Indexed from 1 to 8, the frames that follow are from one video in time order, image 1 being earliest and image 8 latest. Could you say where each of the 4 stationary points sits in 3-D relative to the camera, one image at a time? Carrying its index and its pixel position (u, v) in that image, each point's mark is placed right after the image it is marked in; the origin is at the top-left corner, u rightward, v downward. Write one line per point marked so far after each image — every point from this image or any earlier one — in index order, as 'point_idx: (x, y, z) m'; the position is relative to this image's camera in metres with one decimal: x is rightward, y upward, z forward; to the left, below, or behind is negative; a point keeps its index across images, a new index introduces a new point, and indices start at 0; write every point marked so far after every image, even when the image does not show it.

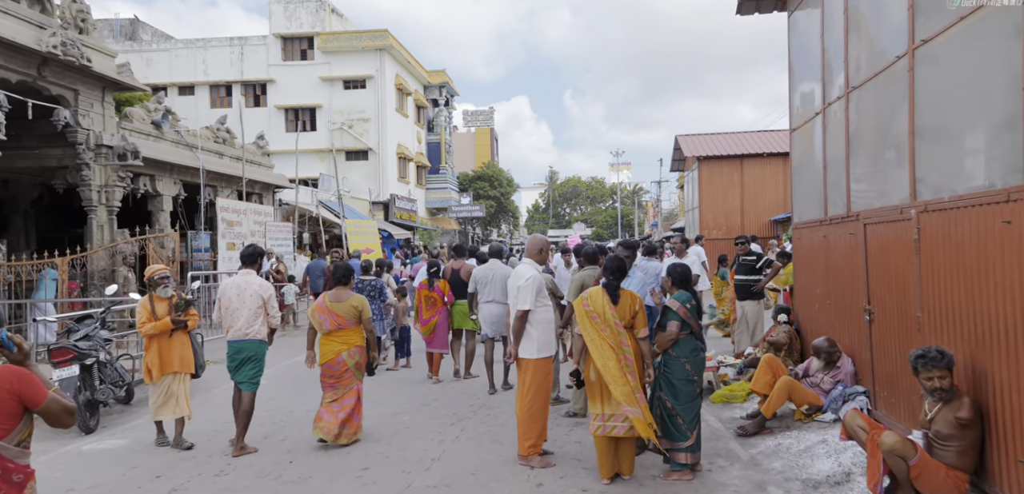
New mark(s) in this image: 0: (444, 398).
0: (-0.7, -1.6, +7.6) m
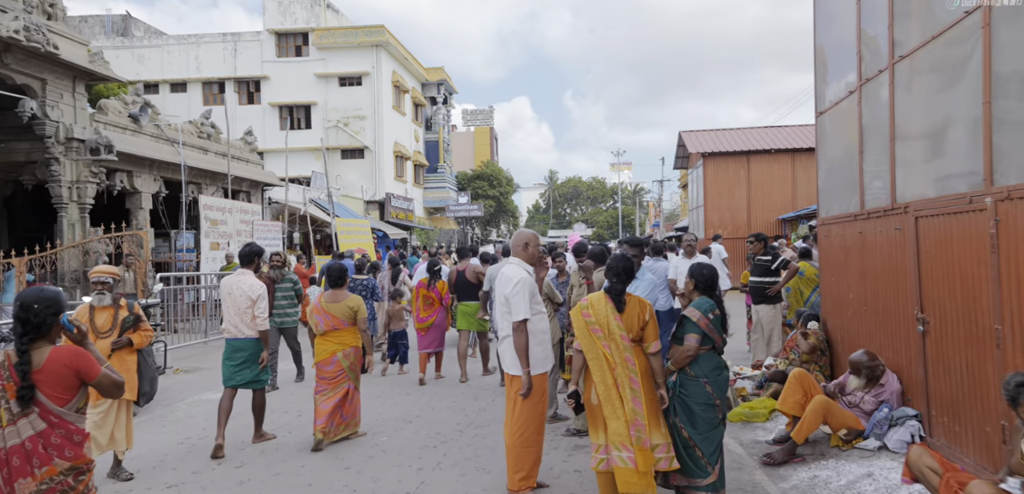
0: (-0.8, -1.6, +6.8) m
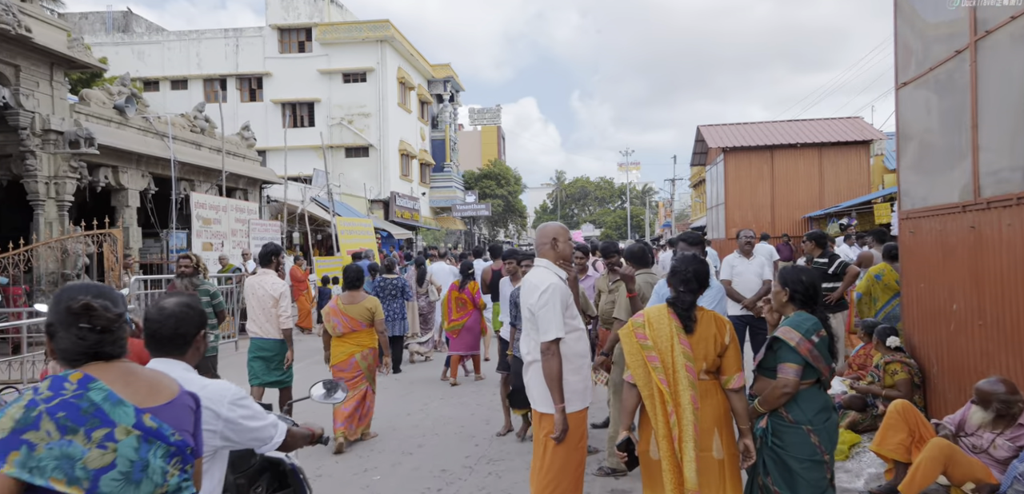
0: (-0.7, -1.6, +5.8) m
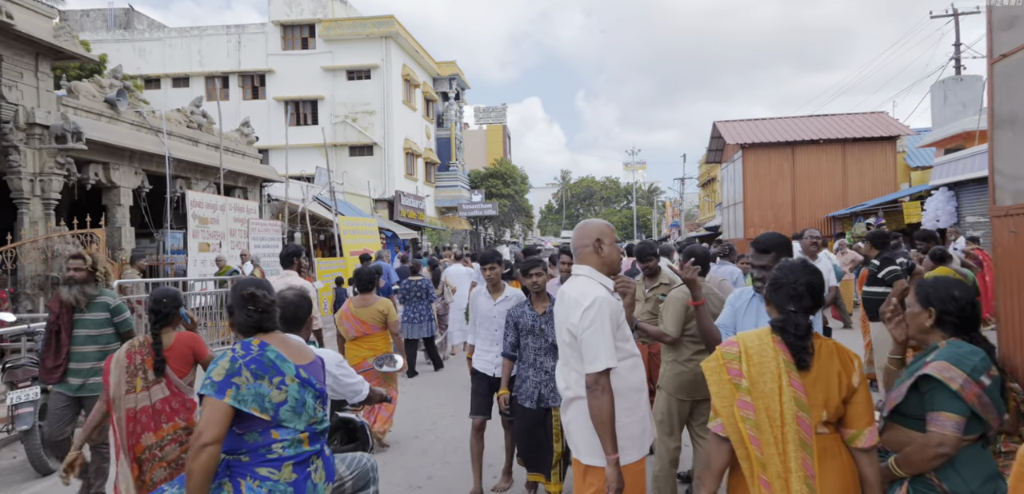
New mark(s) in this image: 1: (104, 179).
0: (-0.5, -1.6, +5.1) m
1: (-7.6, +1.3, +13.0) m
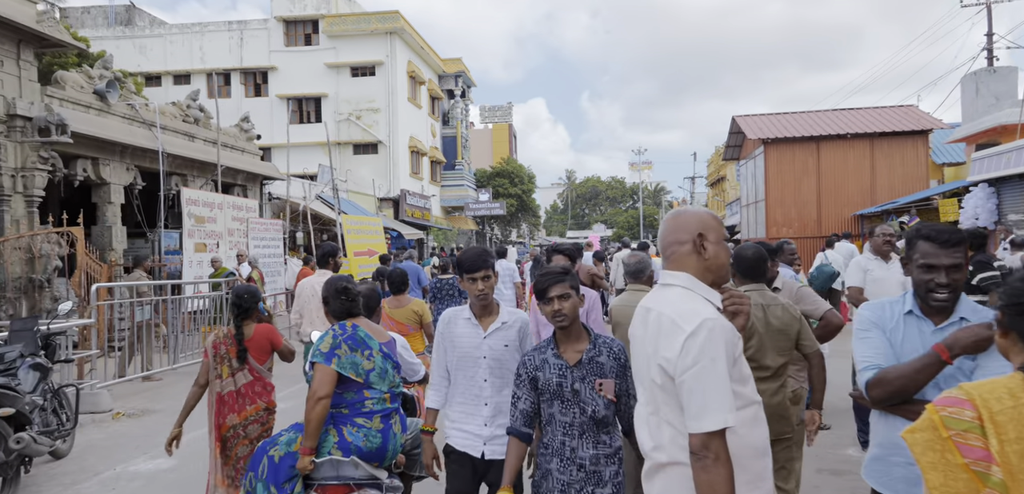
0: (-0.3, -1.6, +4.3) m
1: (-7.3, +1.3, +12.3) m
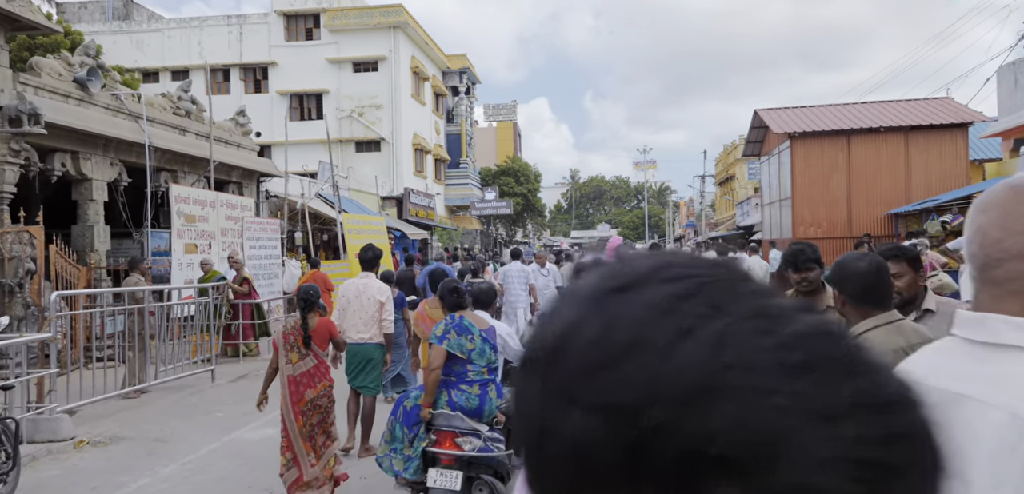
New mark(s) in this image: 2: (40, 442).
0: (-0.1, -1.7, +3.3) m
1: (-7.1, +1.2, +11.3) m
2: (-4.1, -1.7, +6.0) m
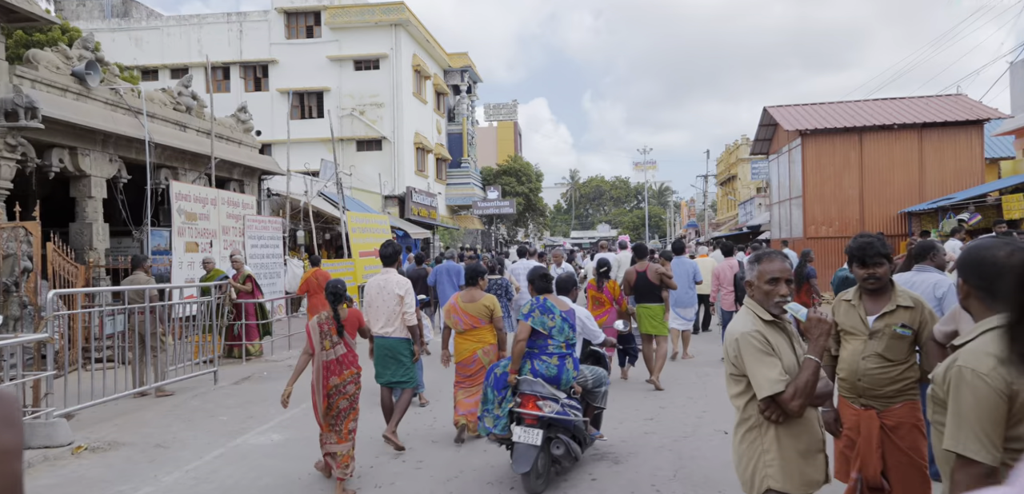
0: (+0.1, -1.6, +3.0) m
1: (-6.9, +1.3, +11.0) m
2: (-3.9, -1.7, +5.8) m
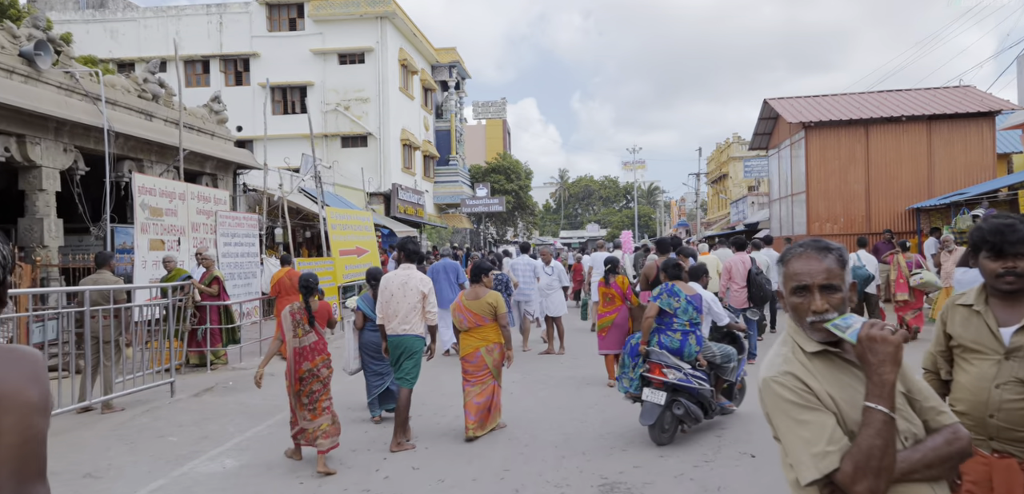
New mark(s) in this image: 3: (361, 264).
0: (+0.1, -1.6, +2.2) m
1: (-7.1, +1.3, +10.0) m
2: (-4.0, -1.6, +4.8) m
3: (-3.1, -0.4, +14.6) m
